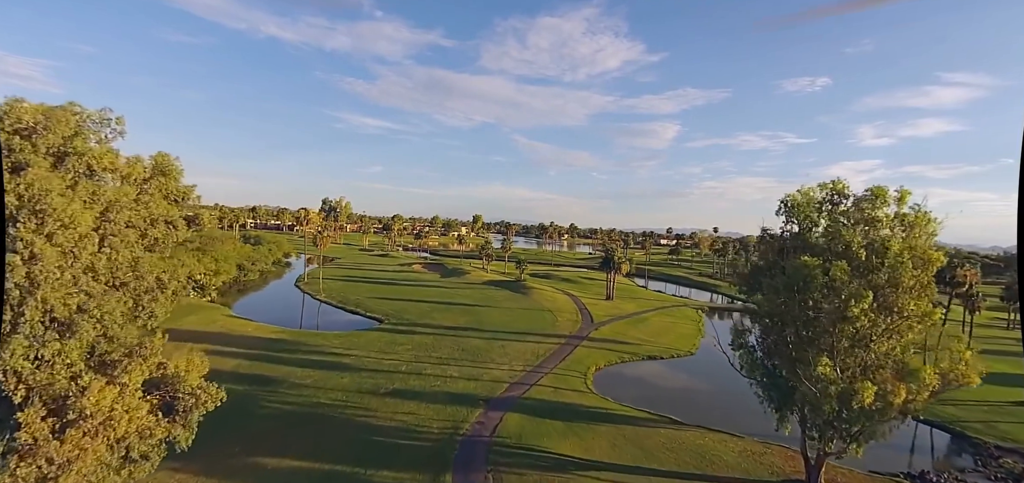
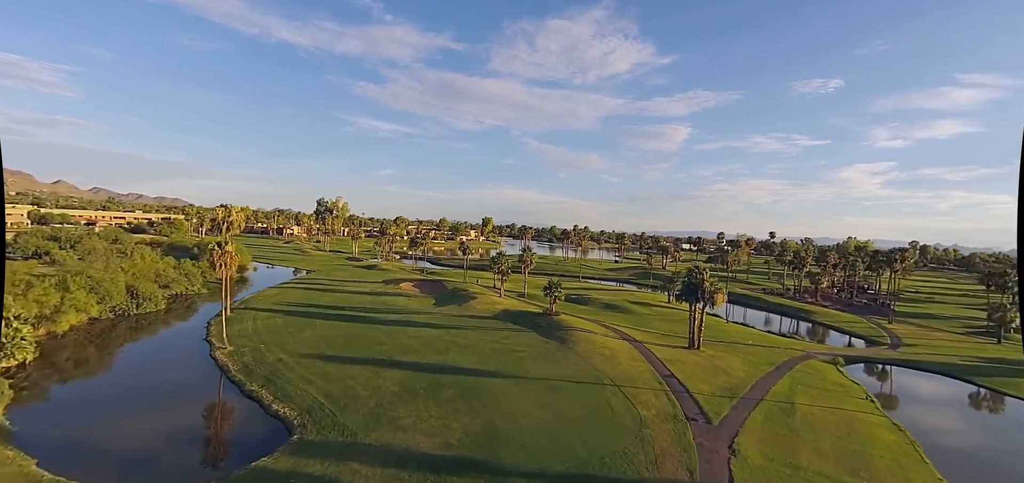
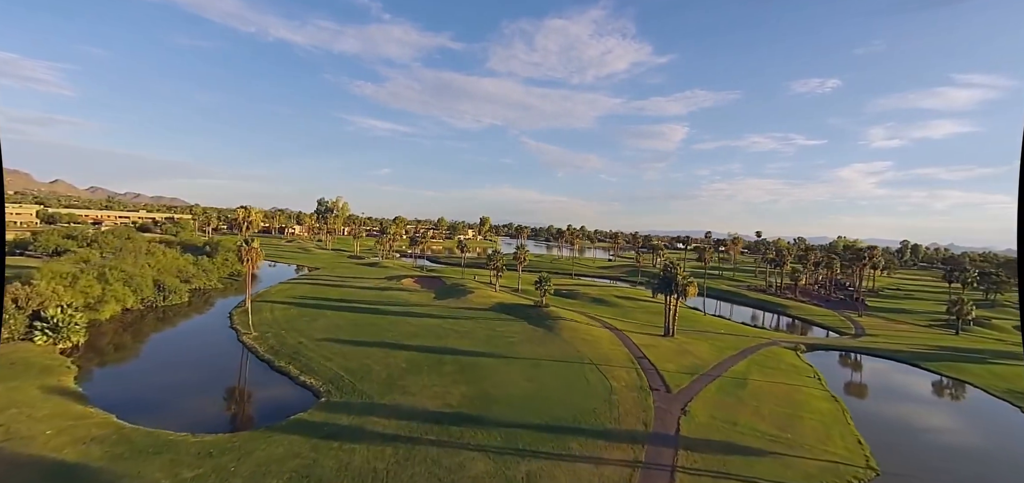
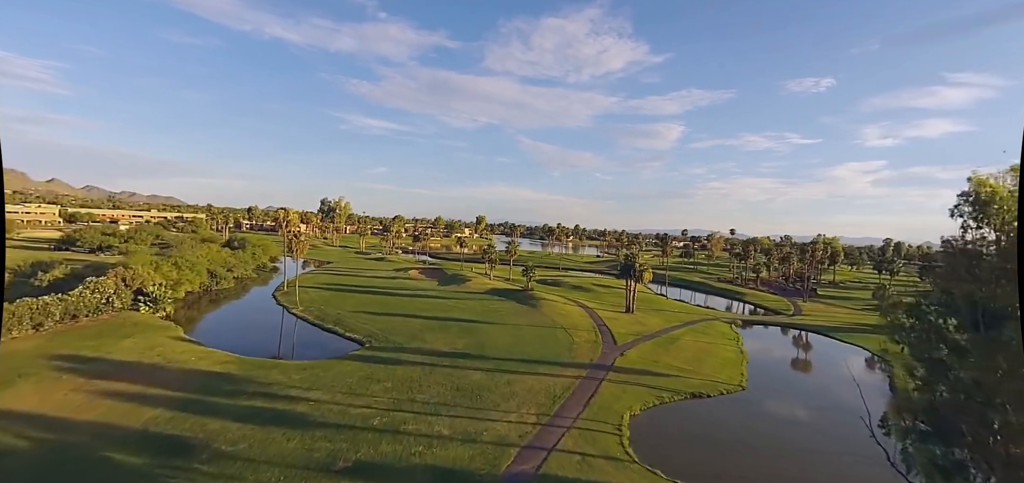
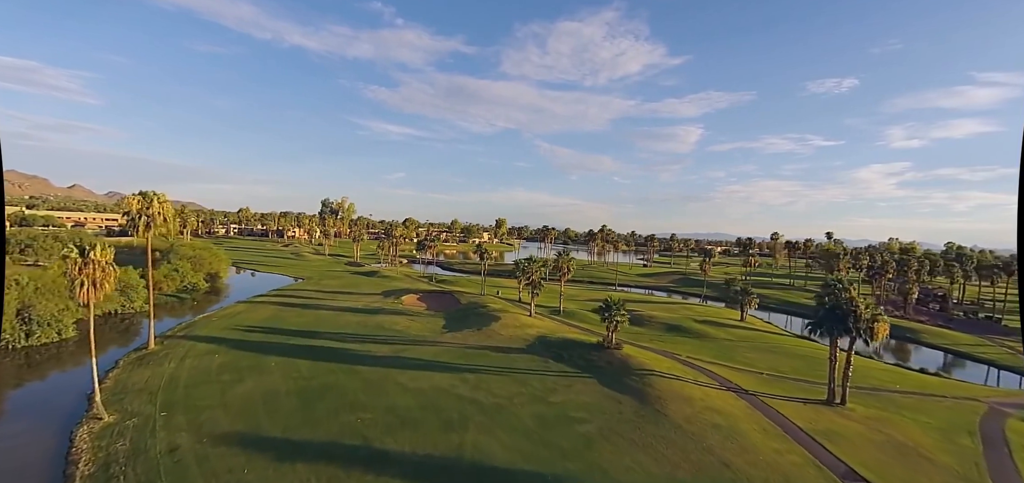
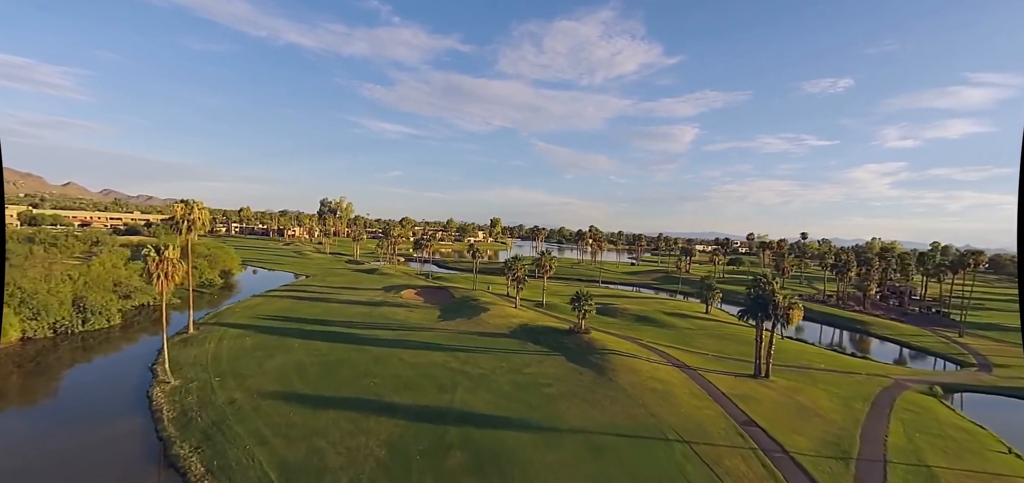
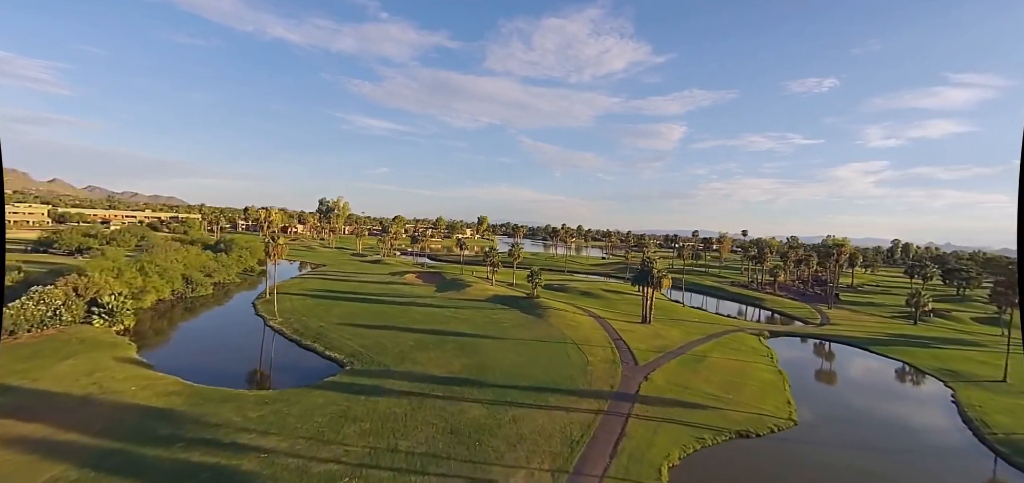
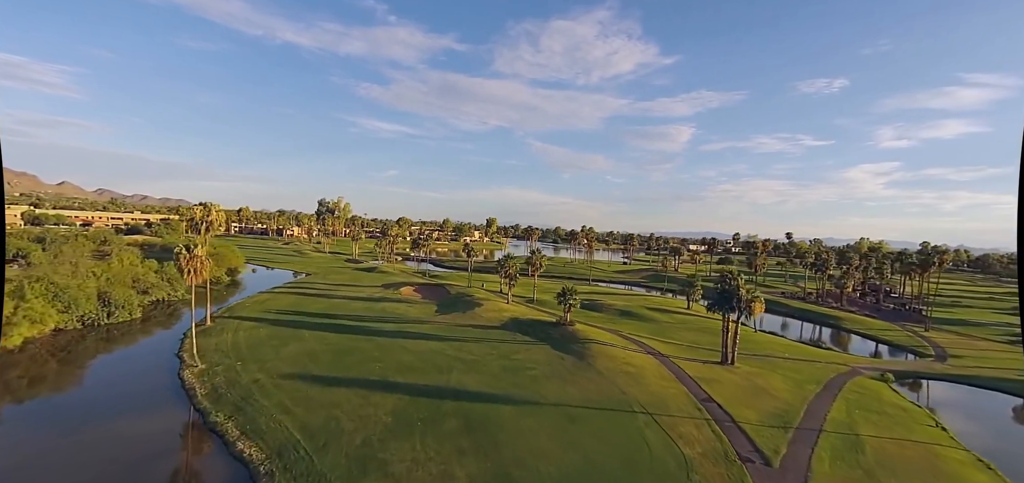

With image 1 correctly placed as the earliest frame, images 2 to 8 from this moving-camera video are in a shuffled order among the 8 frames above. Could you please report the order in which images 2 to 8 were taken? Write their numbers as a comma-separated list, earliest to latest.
4, 7, 3, 2, 8, 6, 5
